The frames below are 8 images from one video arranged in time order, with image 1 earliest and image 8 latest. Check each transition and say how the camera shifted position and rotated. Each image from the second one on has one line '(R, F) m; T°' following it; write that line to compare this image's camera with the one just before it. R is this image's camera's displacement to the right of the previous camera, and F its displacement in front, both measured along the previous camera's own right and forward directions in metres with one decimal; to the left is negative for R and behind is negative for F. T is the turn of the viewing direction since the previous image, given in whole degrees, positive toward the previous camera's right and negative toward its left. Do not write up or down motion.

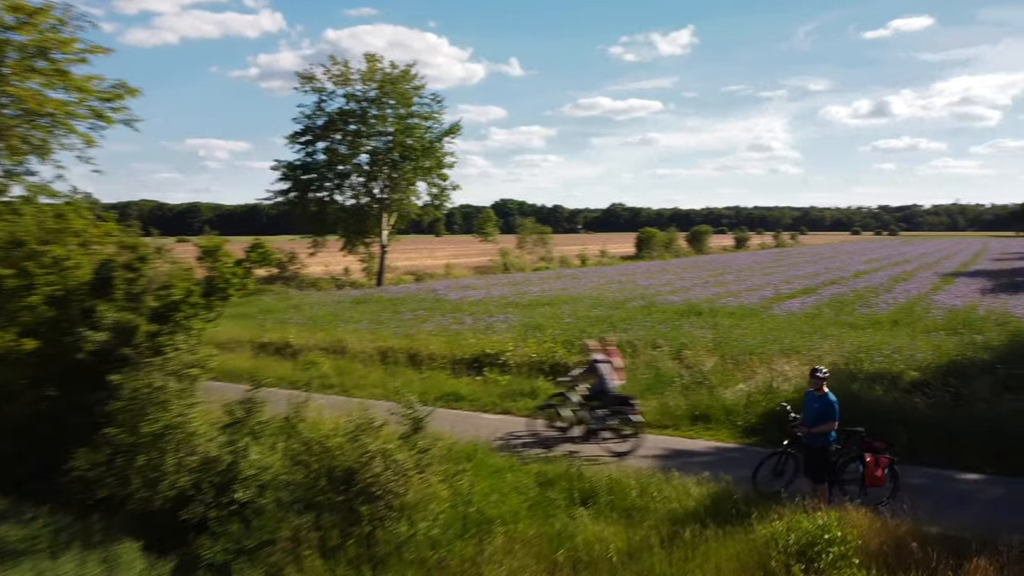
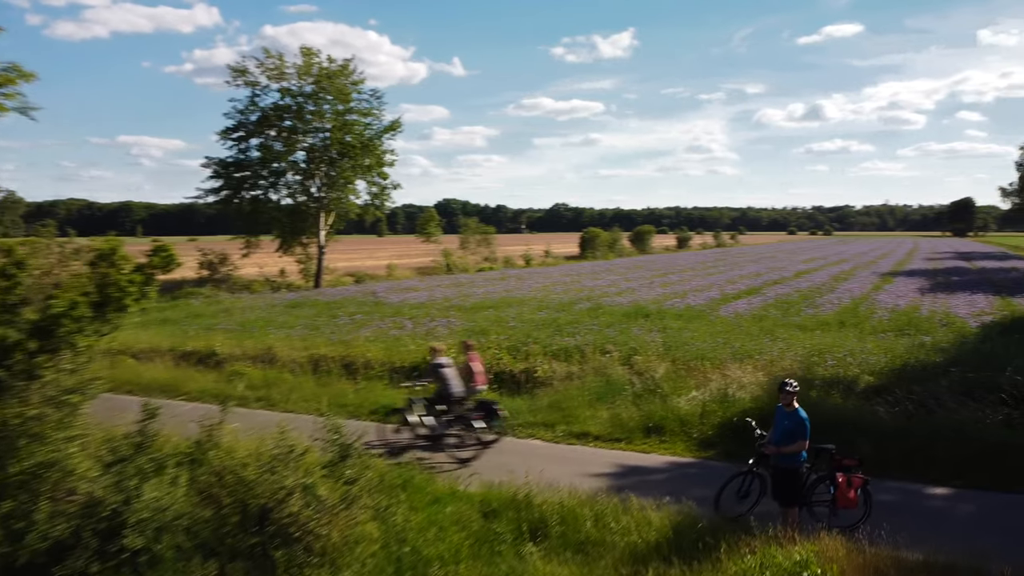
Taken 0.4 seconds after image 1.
(0.0, +0.7) m; +4°
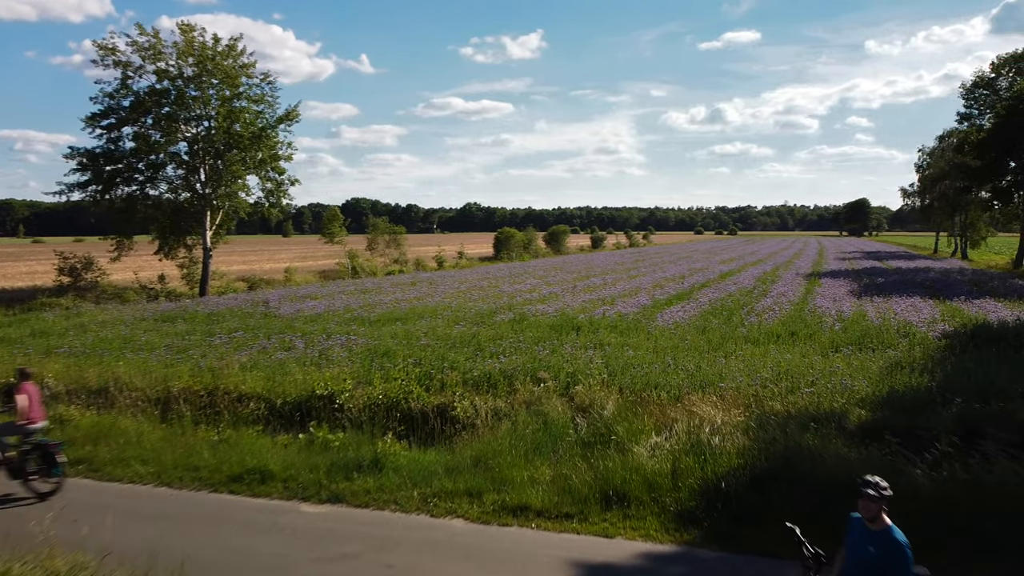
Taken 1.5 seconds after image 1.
(0.0, +2.3) m; +6°
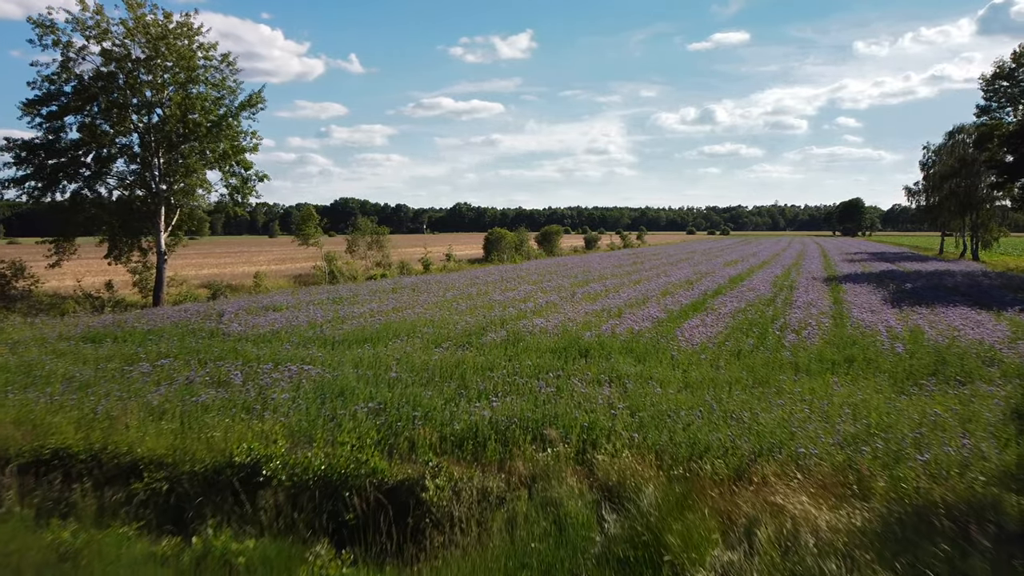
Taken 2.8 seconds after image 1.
(0.0, +2.7) m; +1°
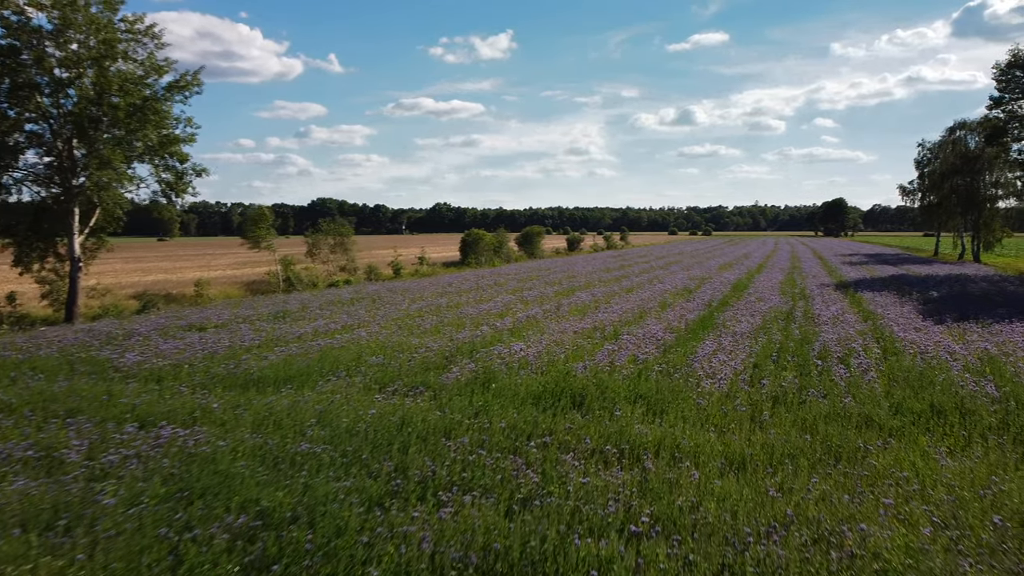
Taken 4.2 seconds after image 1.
(+0.1, +3.2) m; +1°
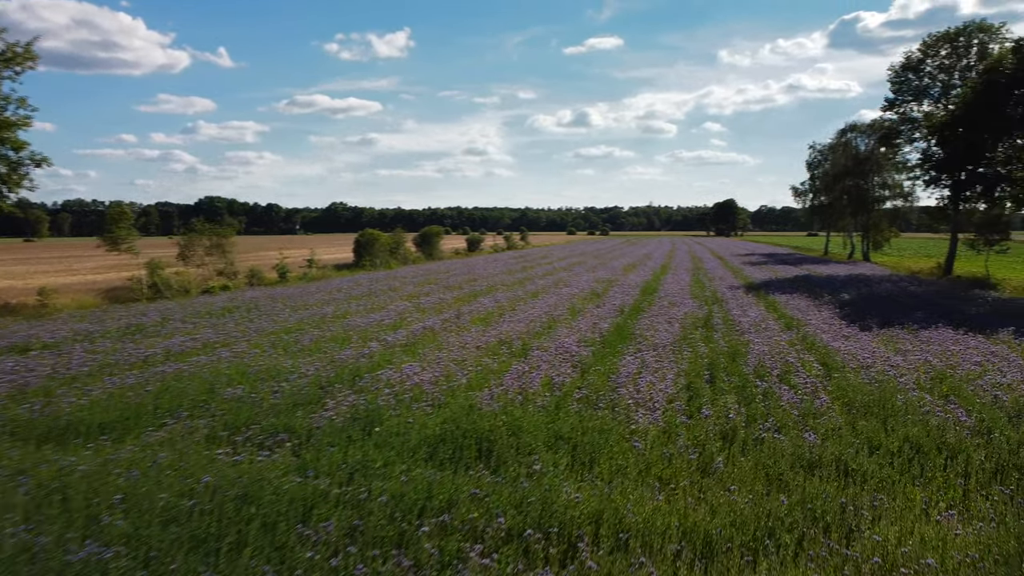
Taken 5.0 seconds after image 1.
(+0.1, +2.0) m; +7°
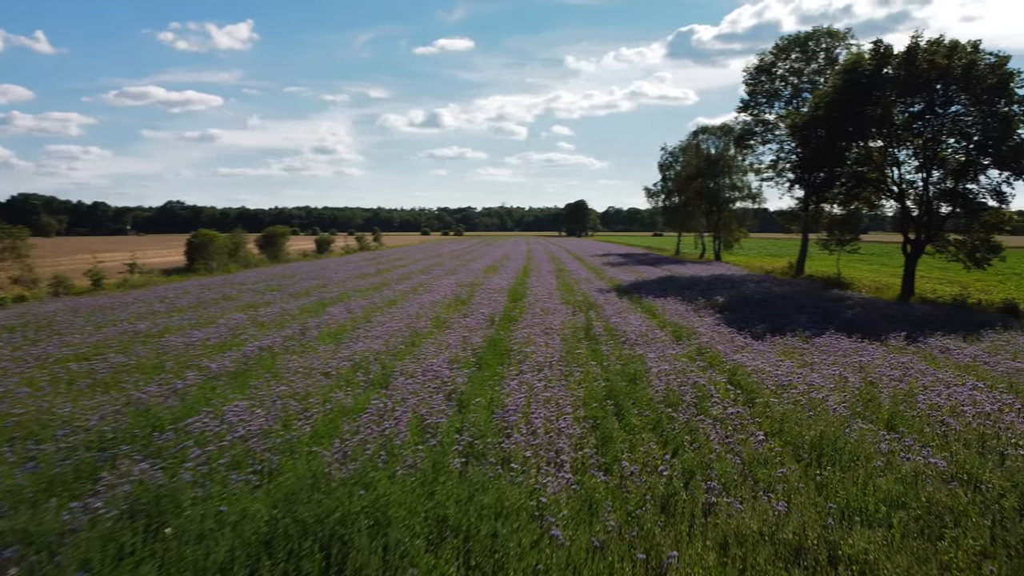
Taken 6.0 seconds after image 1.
(0.0, +2.2) m; +10°
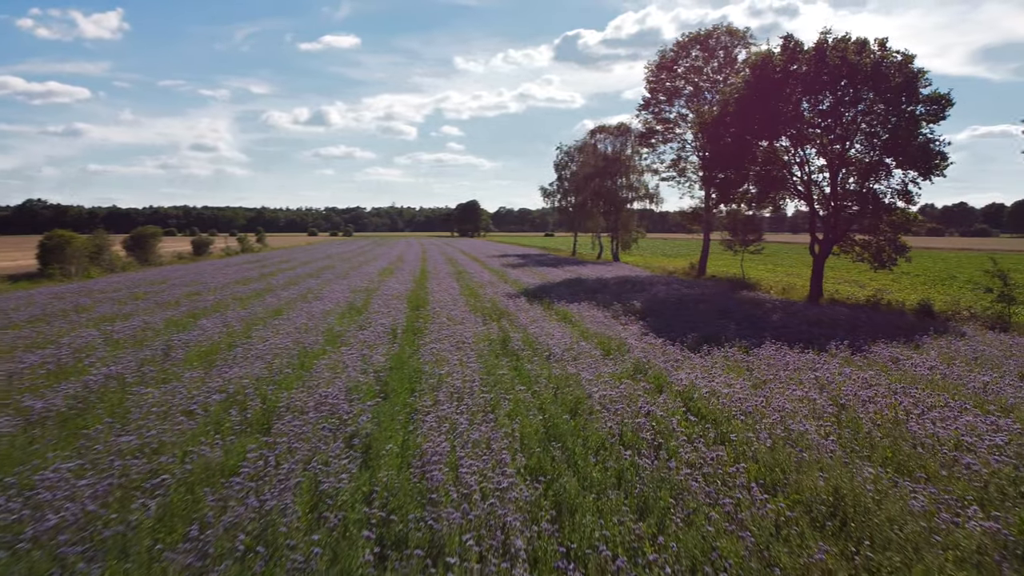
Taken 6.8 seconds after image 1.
(-0.2, +1.9) m; +8°
